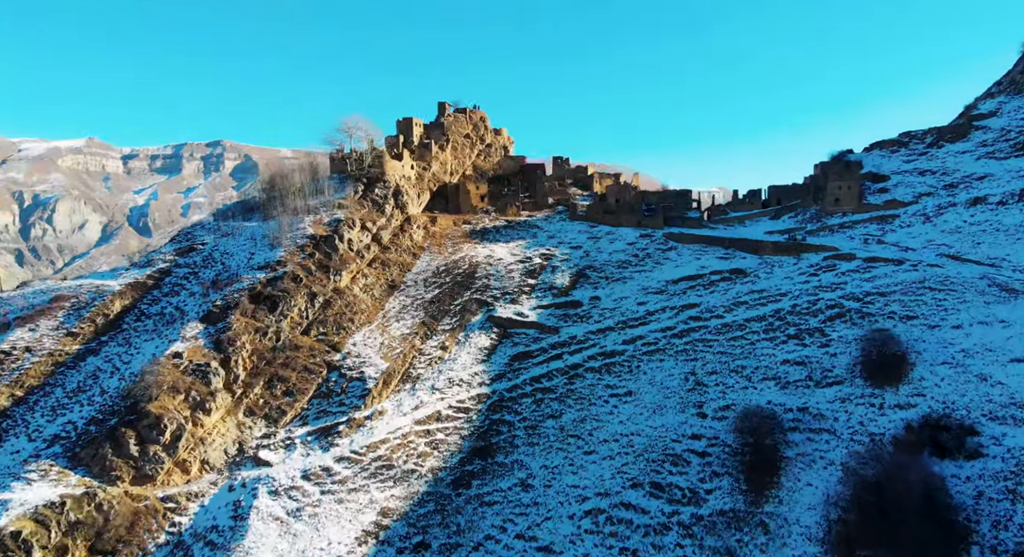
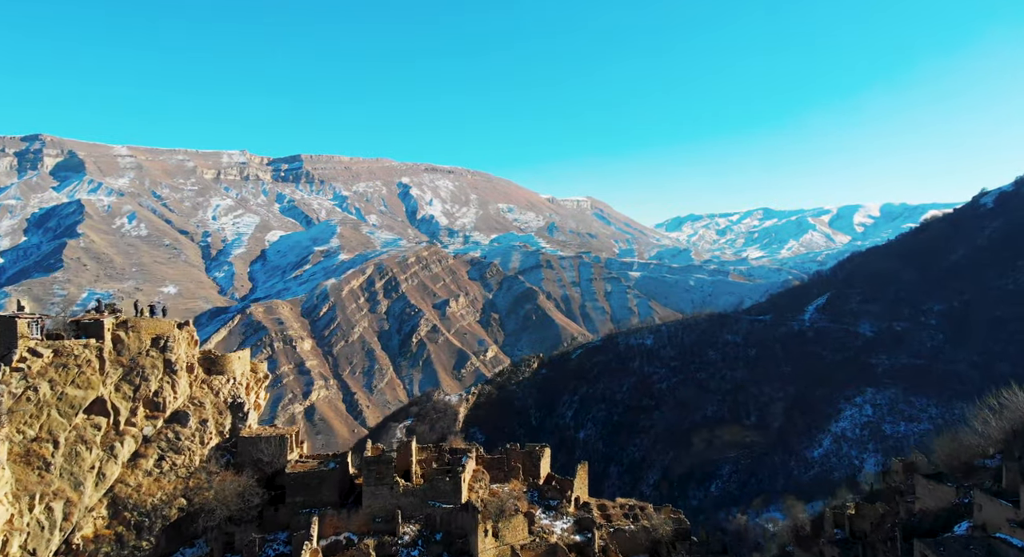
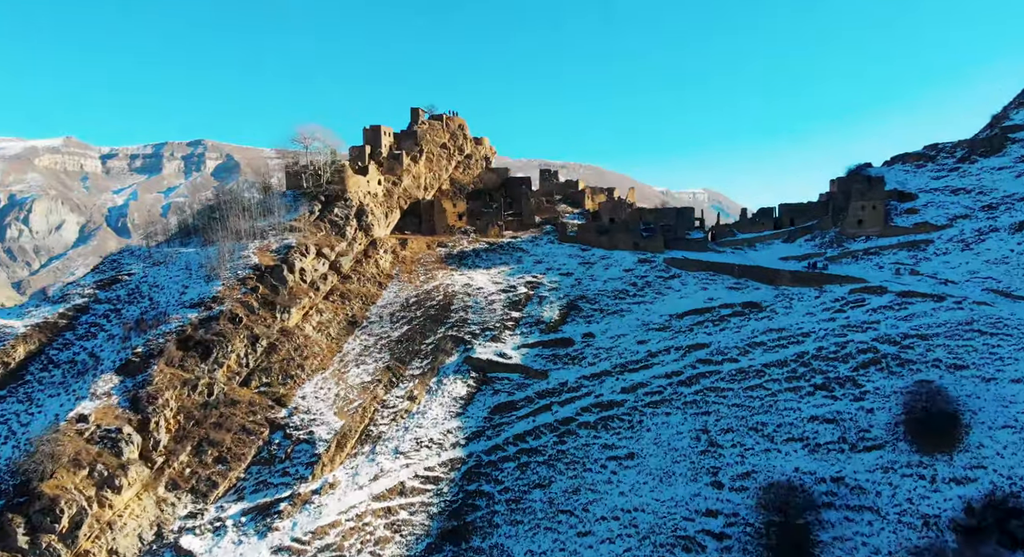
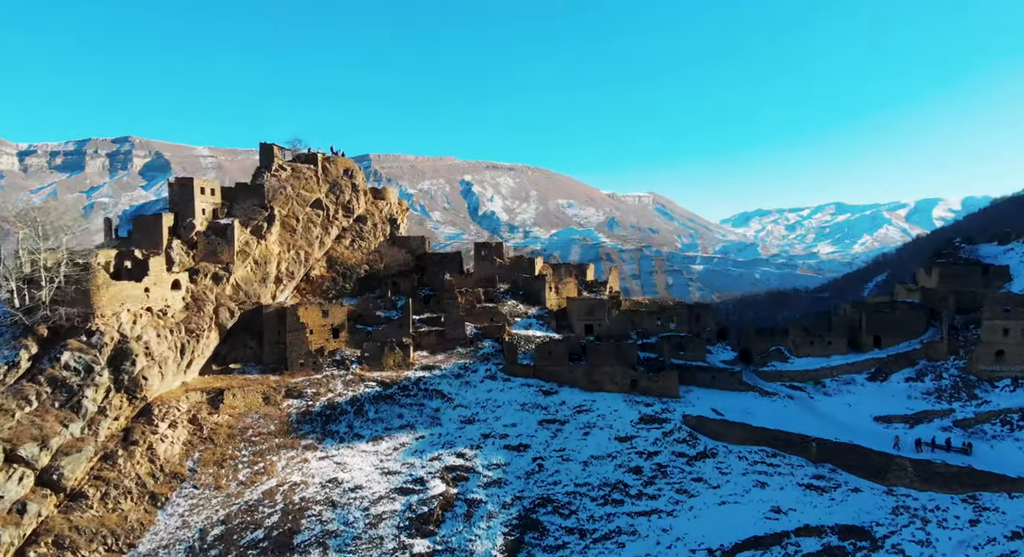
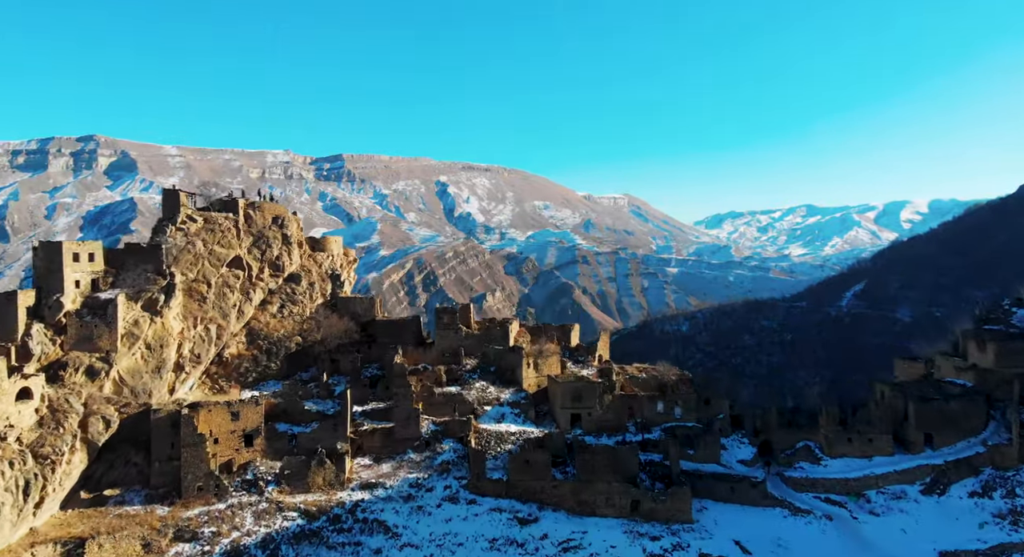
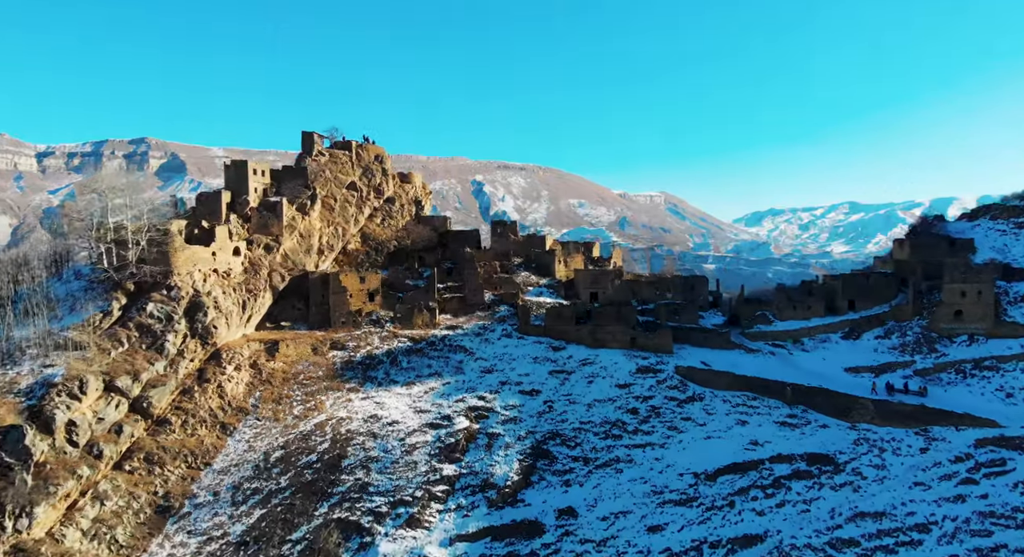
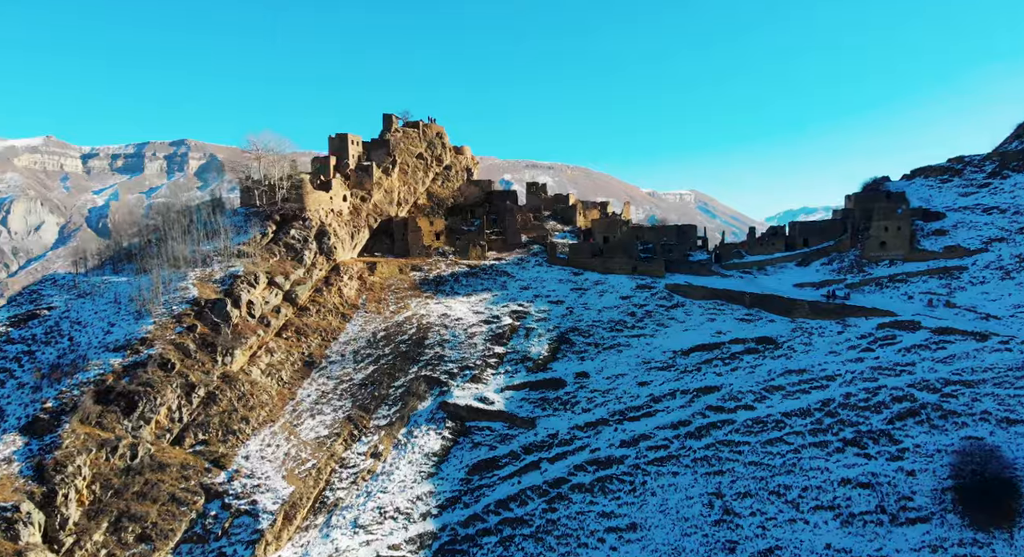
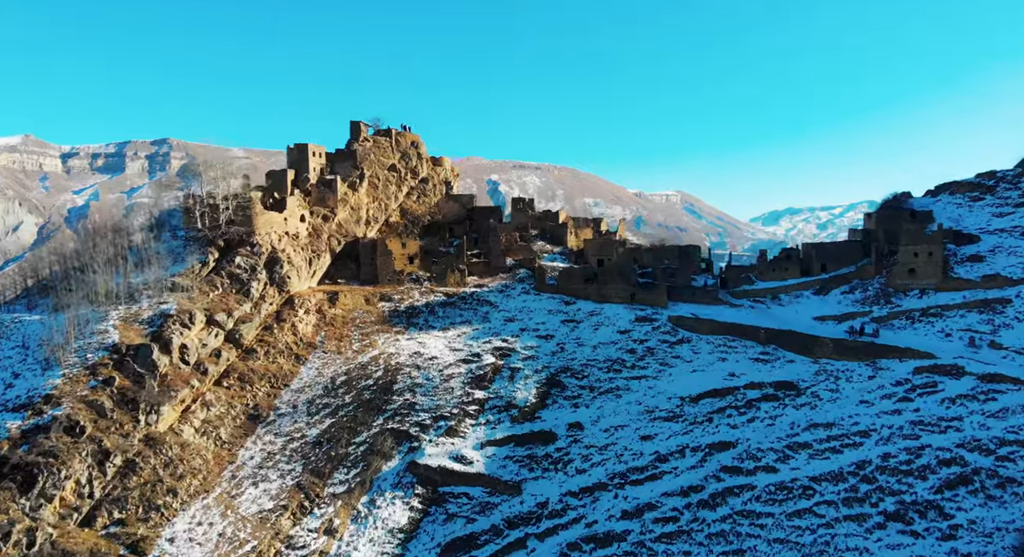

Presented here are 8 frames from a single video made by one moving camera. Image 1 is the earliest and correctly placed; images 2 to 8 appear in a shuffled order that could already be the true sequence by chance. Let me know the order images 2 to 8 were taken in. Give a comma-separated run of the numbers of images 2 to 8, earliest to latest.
3, 7, 8, 6, 4, 5, 2
